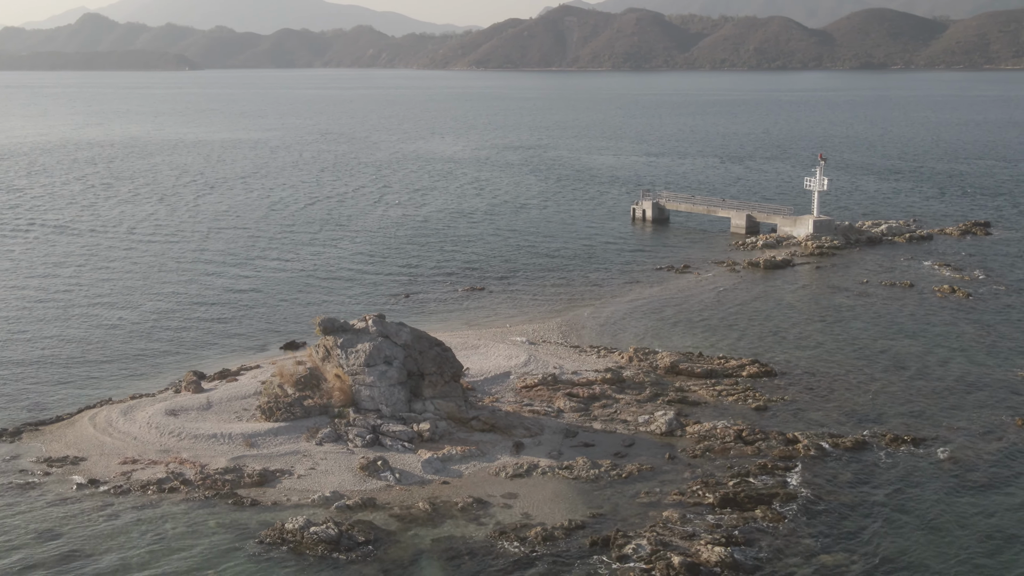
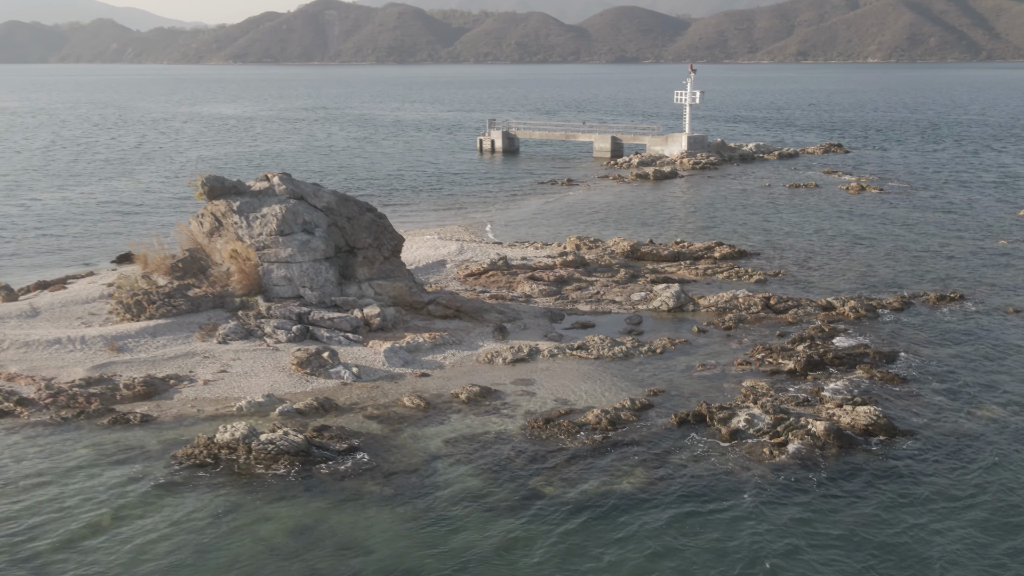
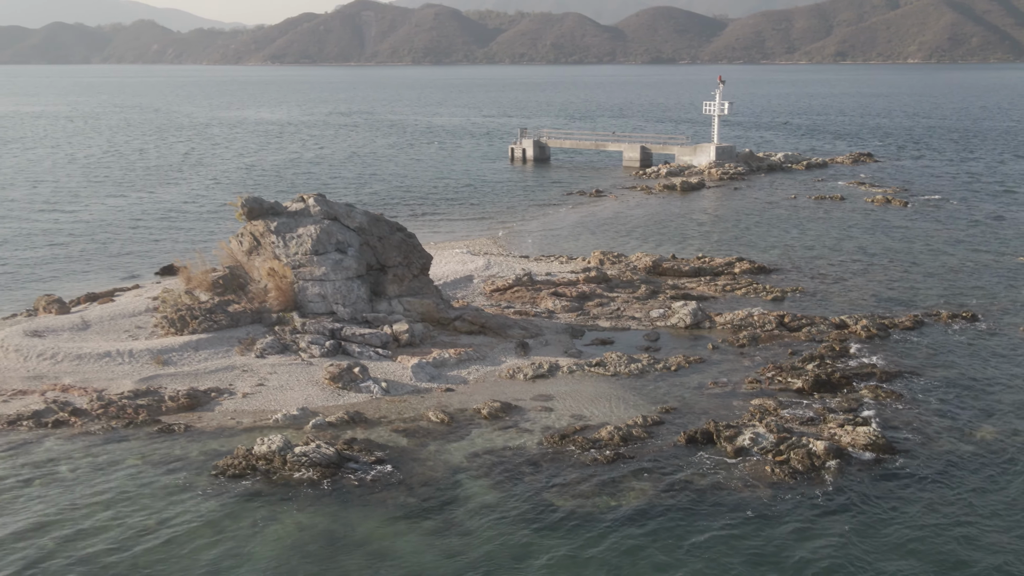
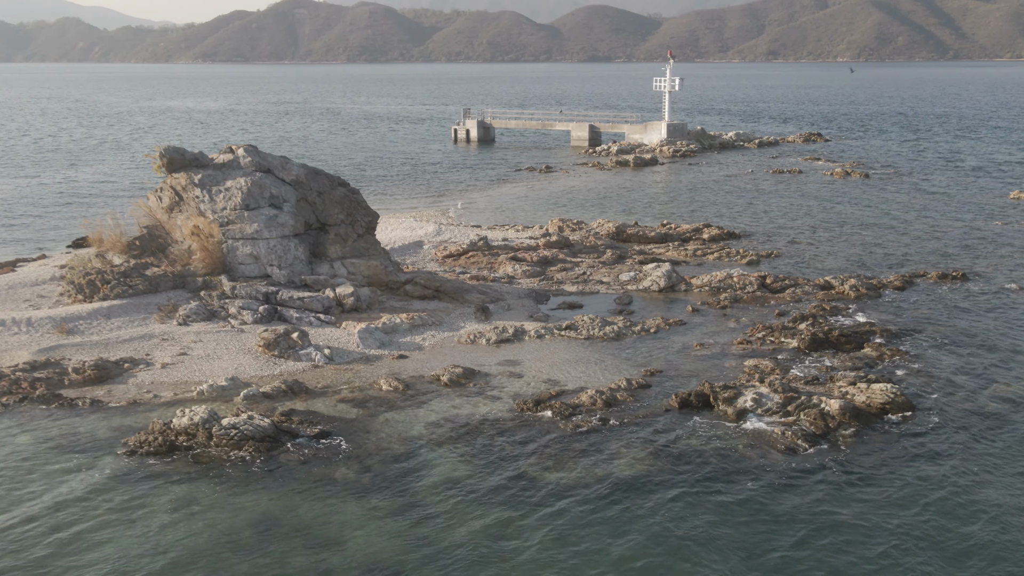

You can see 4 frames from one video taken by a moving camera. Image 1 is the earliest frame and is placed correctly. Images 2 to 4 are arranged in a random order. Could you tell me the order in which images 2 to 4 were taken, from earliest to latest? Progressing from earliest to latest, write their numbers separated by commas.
3, 2, 4
